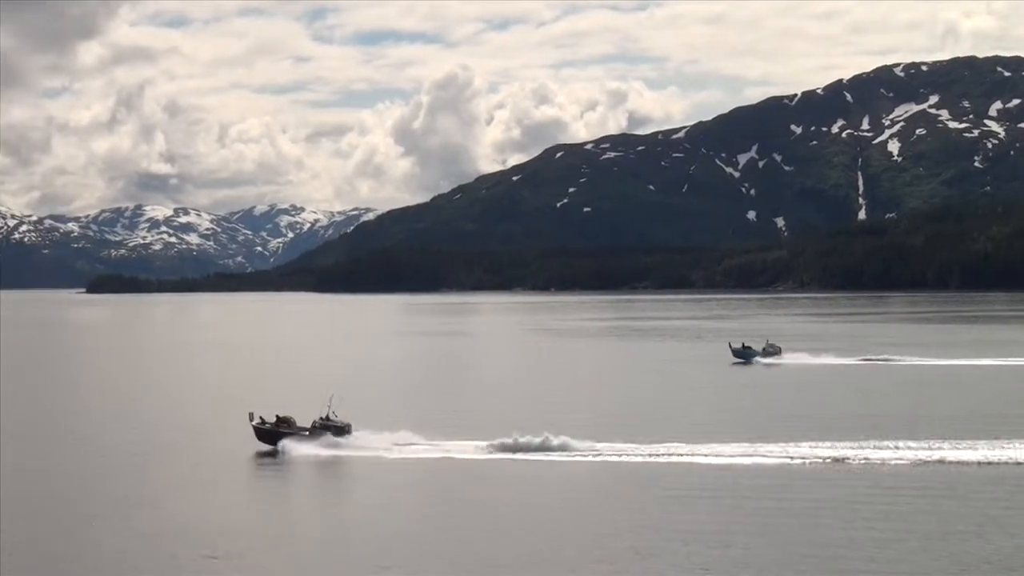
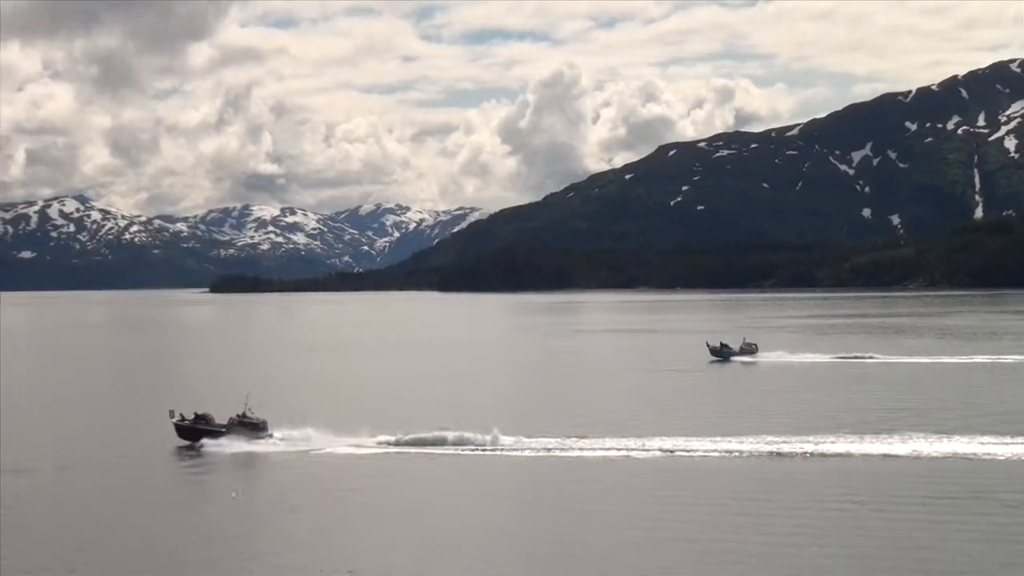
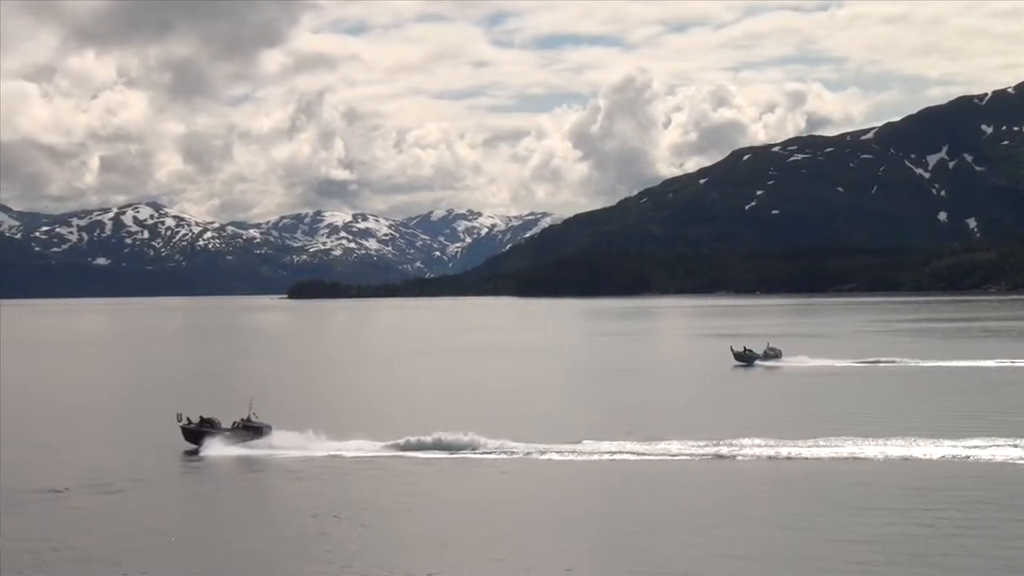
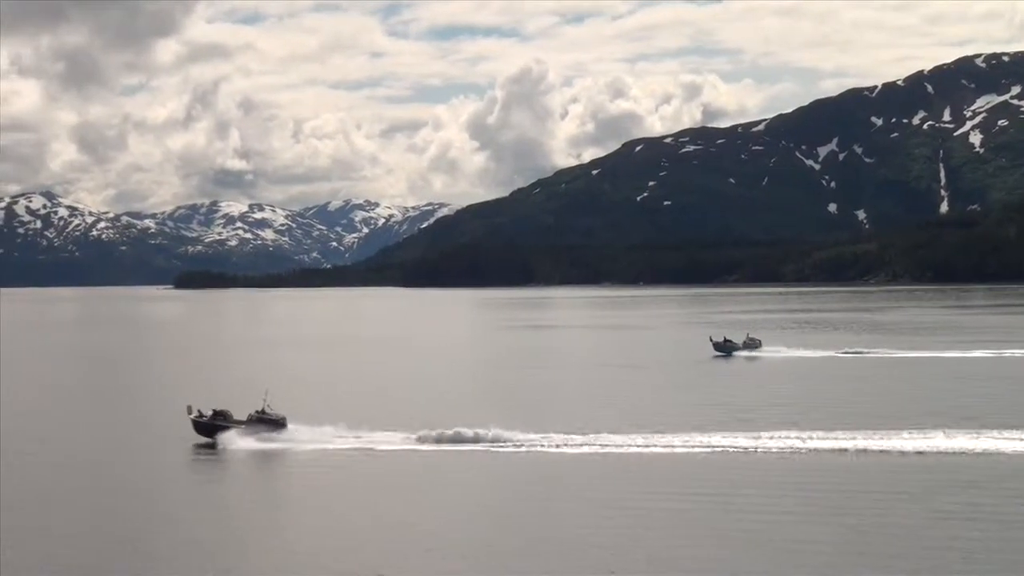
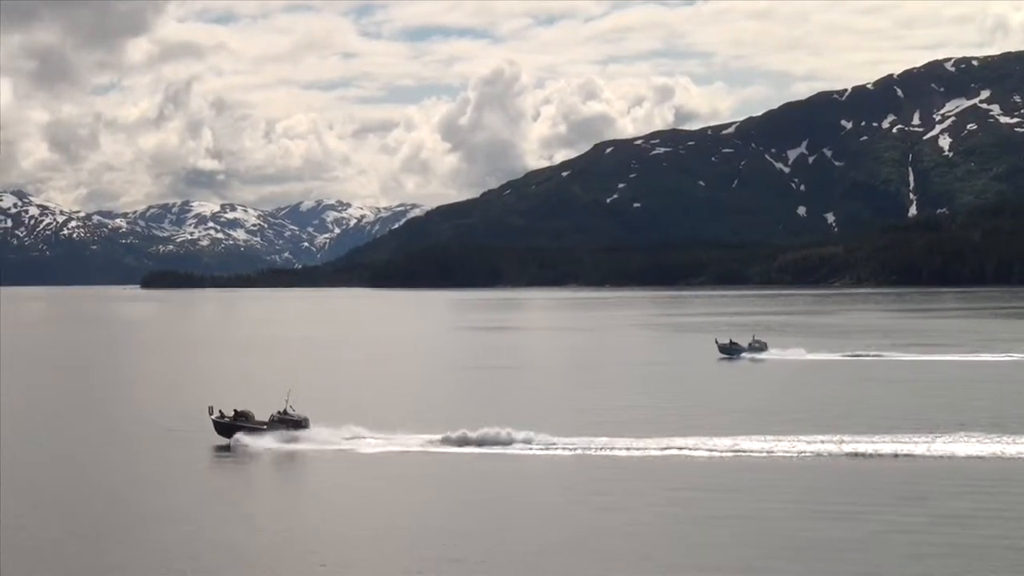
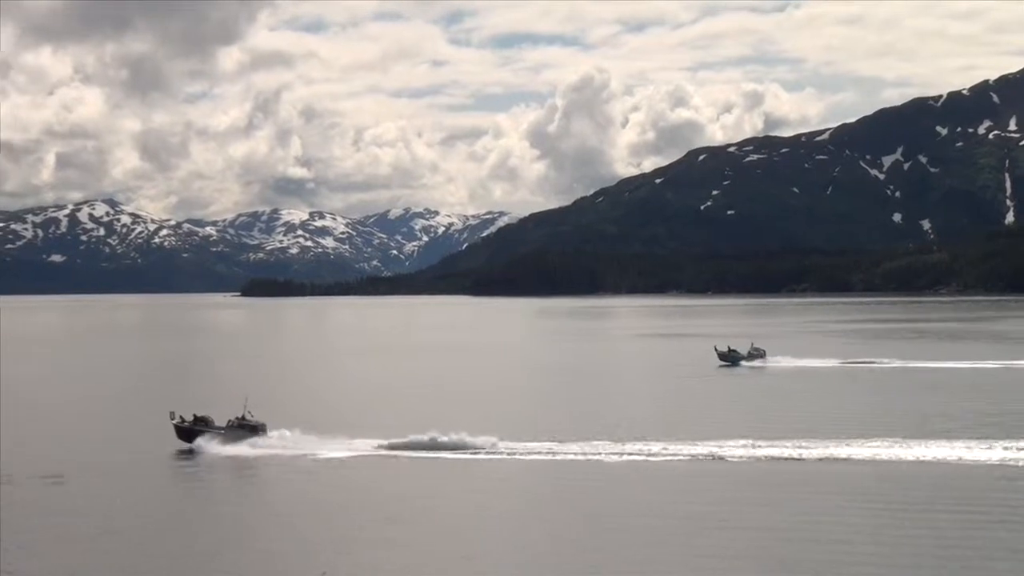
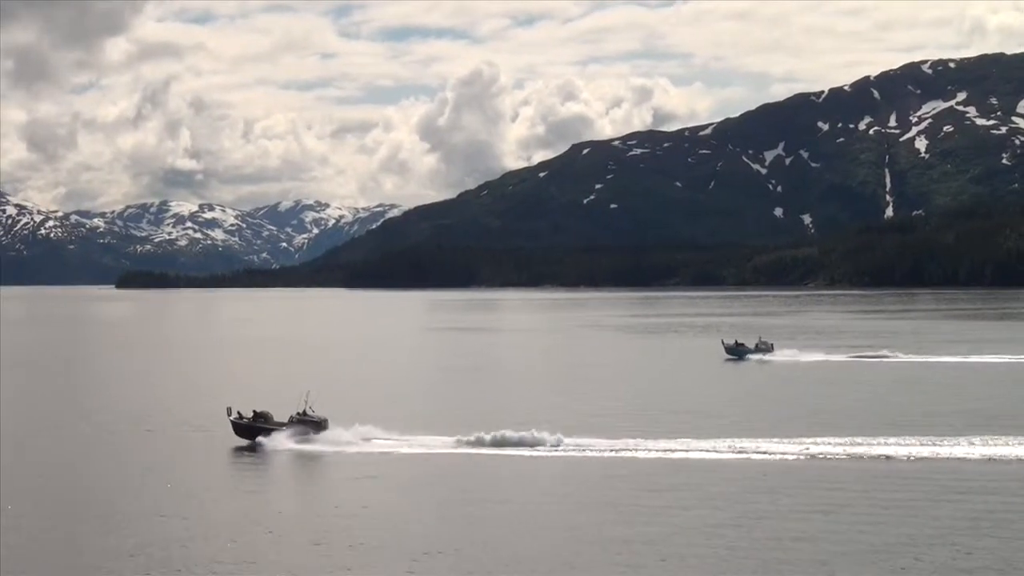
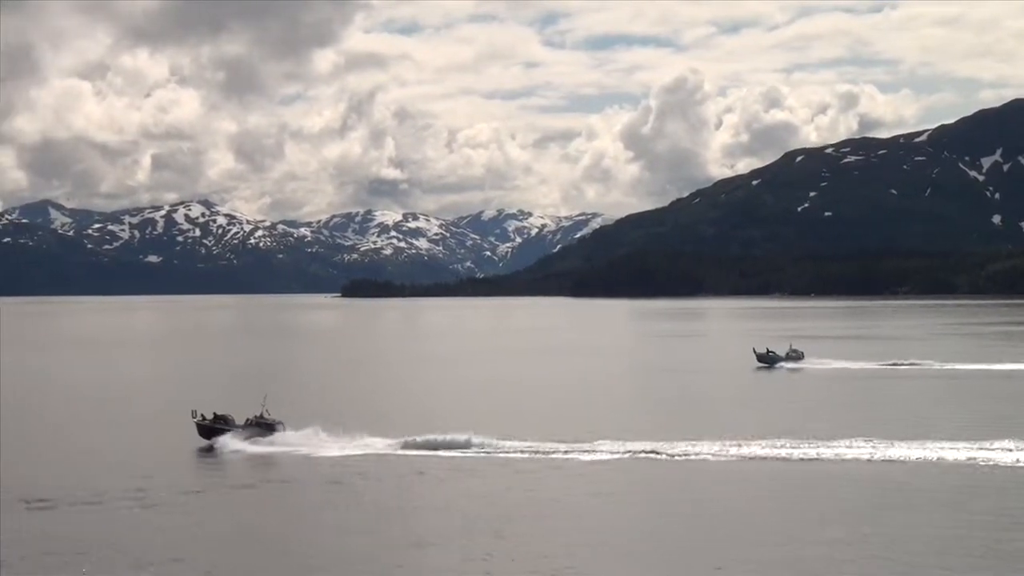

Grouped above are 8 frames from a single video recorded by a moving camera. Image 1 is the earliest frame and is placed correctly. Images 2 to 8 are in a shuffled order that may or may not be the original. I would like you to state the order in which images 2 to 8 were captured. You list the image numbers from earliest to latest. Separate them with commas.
7, 5, 4, 2, 6, 3, 8
